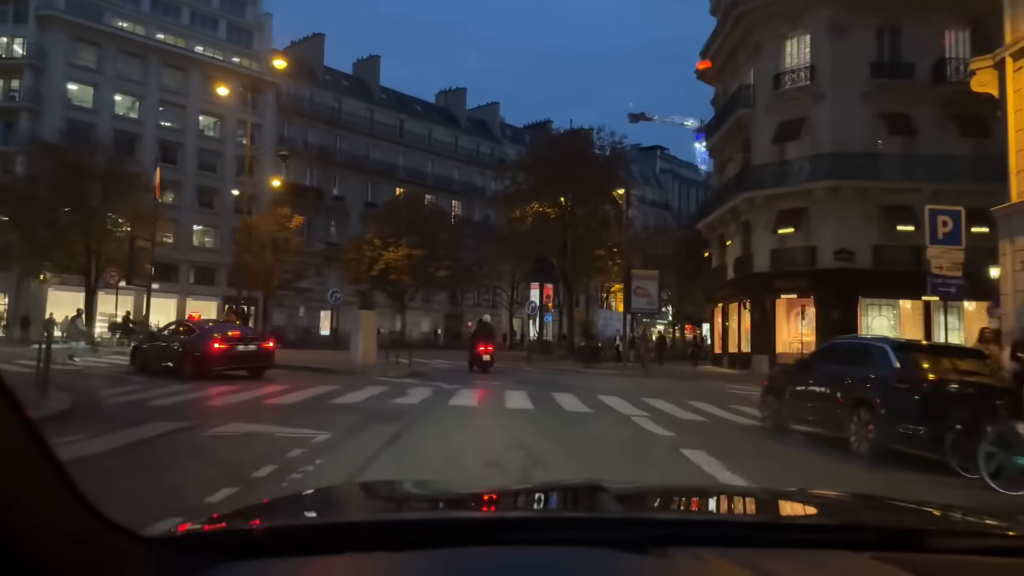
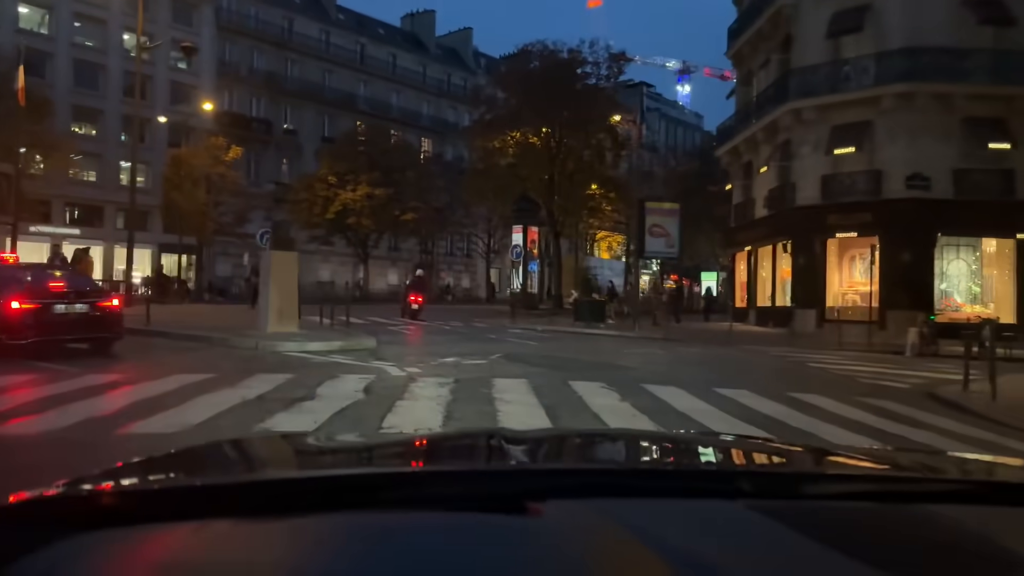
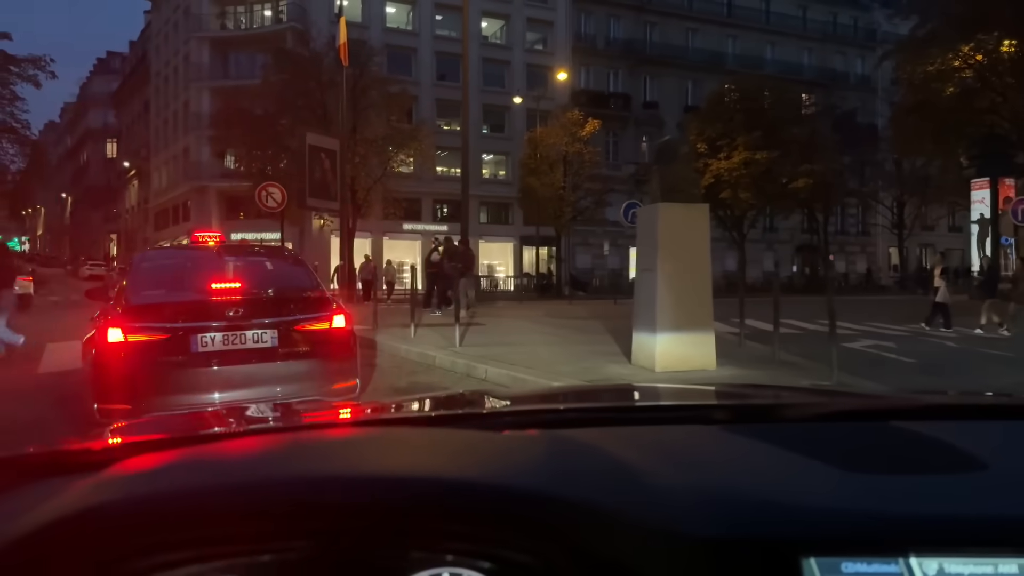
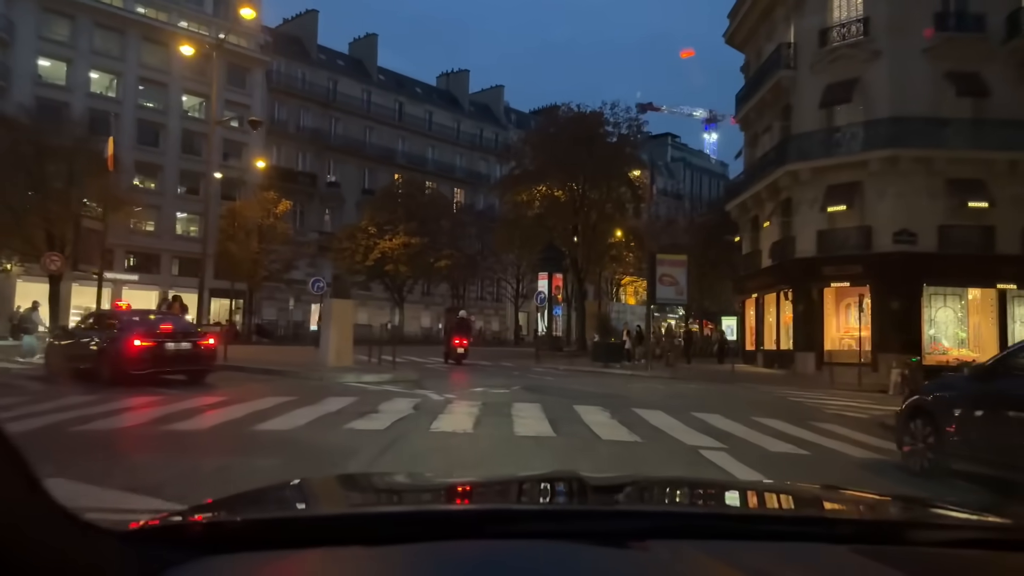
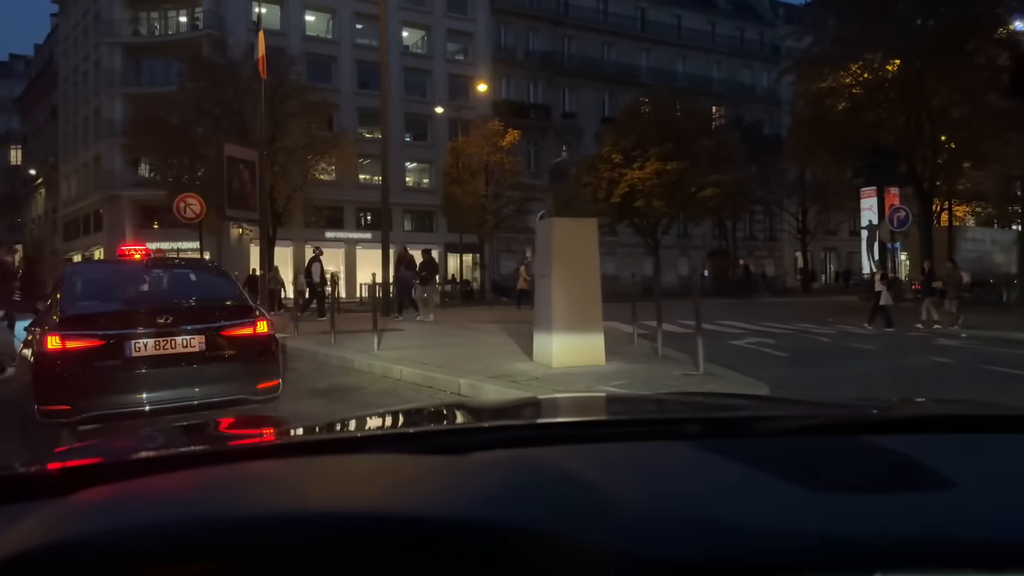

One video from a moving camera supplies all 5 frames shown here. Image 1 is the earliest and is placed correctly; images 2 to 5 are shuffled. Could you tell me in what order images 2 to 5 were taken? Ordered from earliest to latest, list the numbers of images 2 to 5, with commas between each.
4, 2, 5, 3
